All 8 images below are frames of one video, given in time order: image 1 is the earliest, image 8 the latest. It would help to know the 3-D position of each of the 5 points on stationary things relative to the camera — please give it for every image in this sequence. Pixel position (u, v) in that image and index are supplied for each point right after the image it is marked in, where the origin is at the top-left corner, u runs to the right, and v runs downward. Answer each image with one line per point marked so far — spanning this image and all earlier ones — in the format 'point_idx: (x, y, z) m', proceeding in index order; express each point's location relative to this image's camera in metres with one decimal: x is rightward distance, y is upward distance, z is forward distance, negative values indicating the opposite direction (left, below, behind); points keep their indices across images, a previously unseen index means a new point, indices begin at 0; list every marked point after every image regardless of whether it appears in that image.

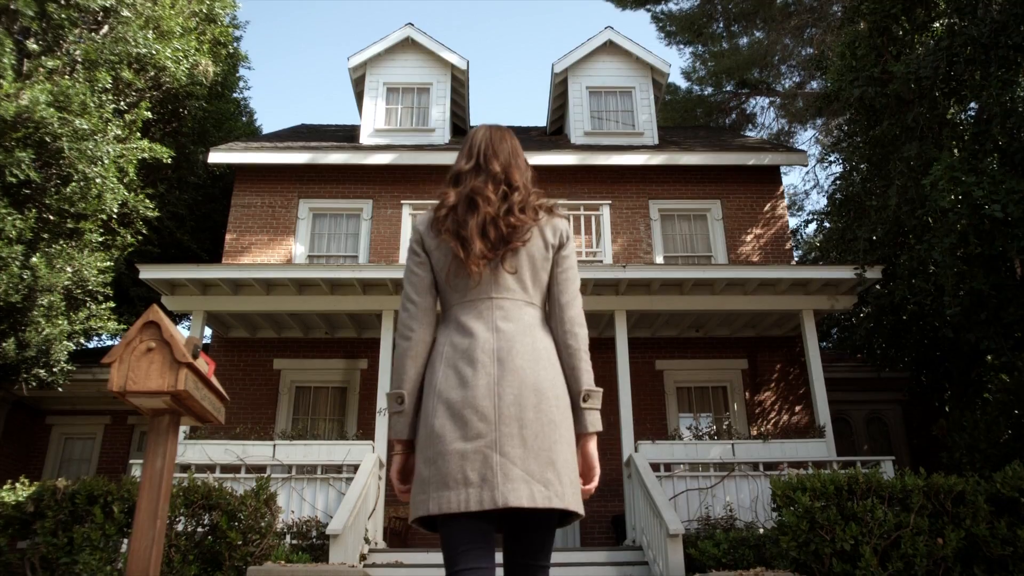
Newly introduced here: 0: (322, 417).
0: (-2.4, -1.6, +11.0) m
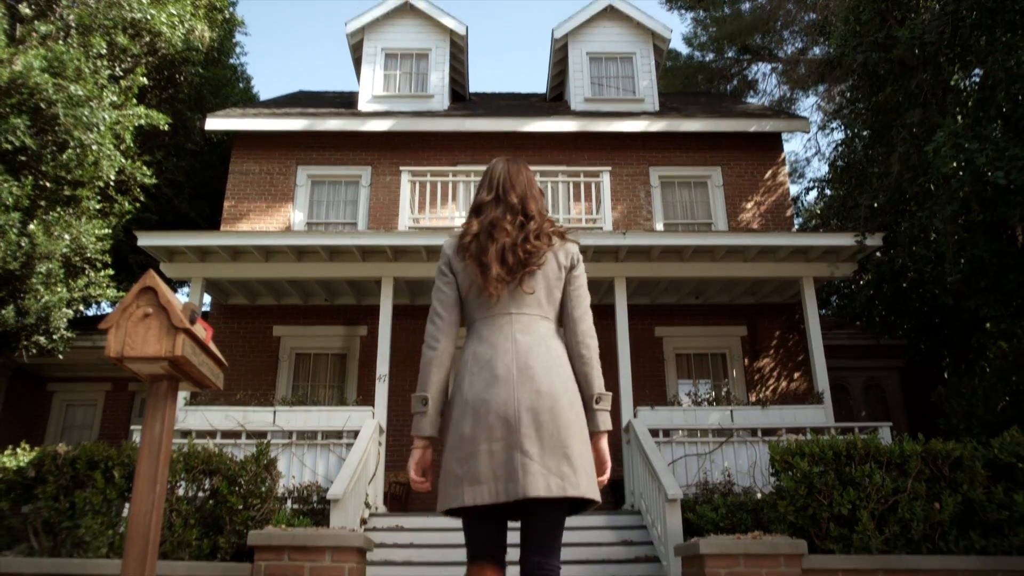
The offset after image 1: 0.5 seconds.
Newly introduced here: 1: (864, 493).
0: (-2.4, -1.2, +11.1) m
1: (+1.8, -1.1, +4.5) m
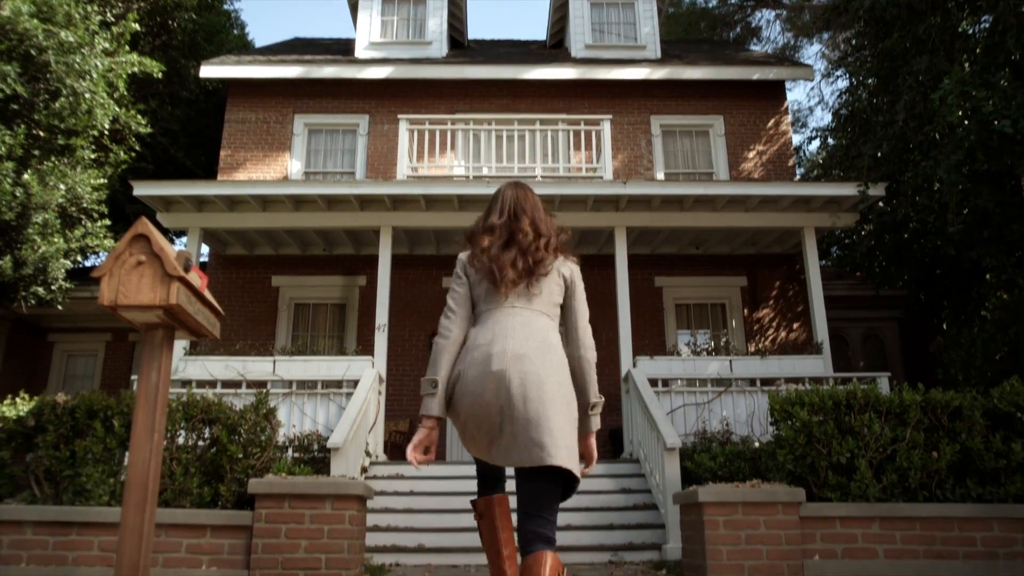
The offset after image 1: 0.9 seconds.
0: (-2.5, -0.6, +11.1) m
1: (+1.8, -0.8, +4.5) m
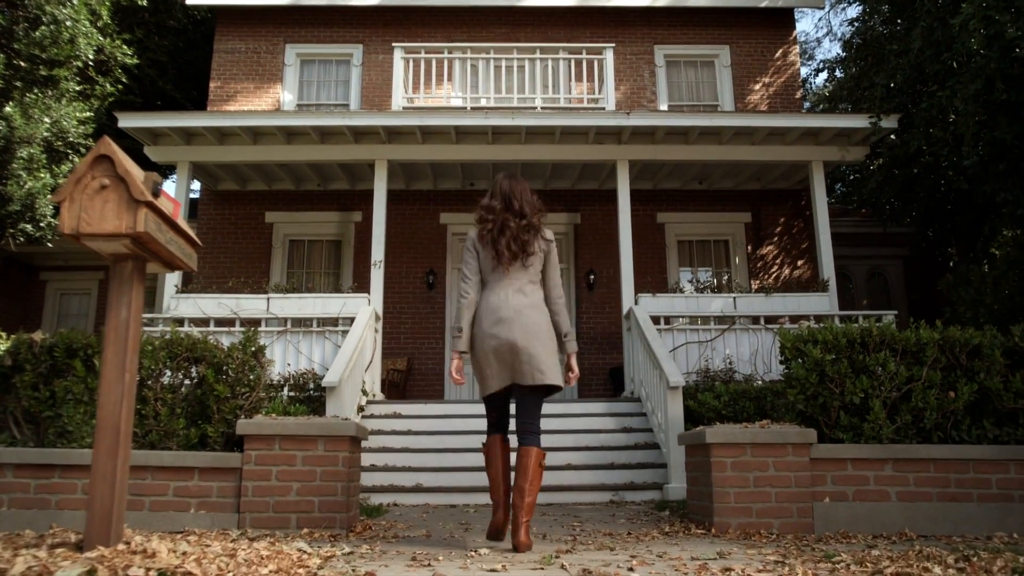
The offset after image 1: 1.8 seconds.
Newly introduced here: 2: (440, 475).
0: (-2.5, +0.2, +10.9) m
1: (+1.8, -0.5, +4.3) m
2: (-0.5, -1.4, +6.4) m
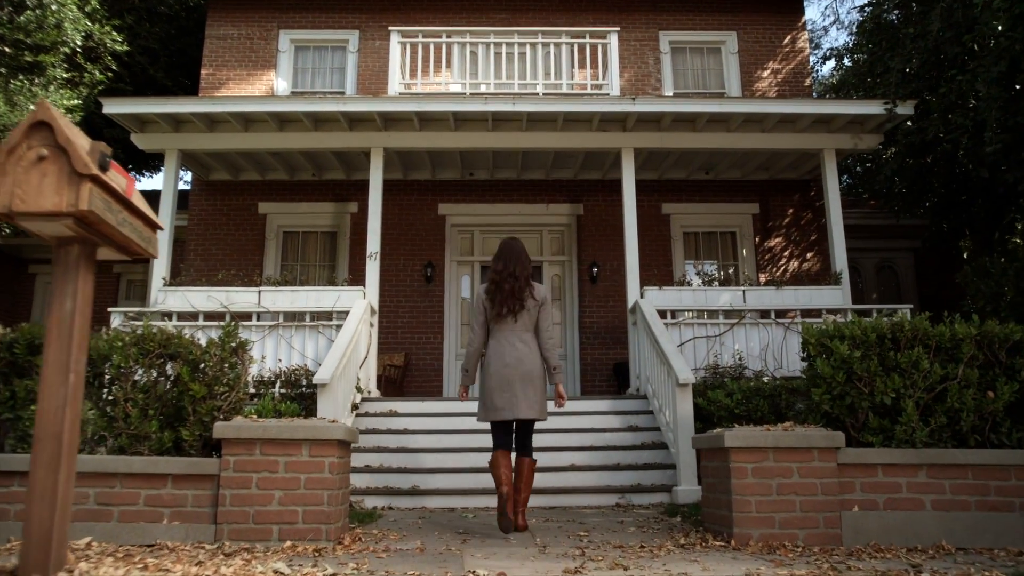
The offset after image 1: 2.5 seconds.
0: (-2.5, +0.3, +10.5) m
1: (+1.8, -0.4, +4.0) m
2: (-0.5, -1.3, +6.1) m
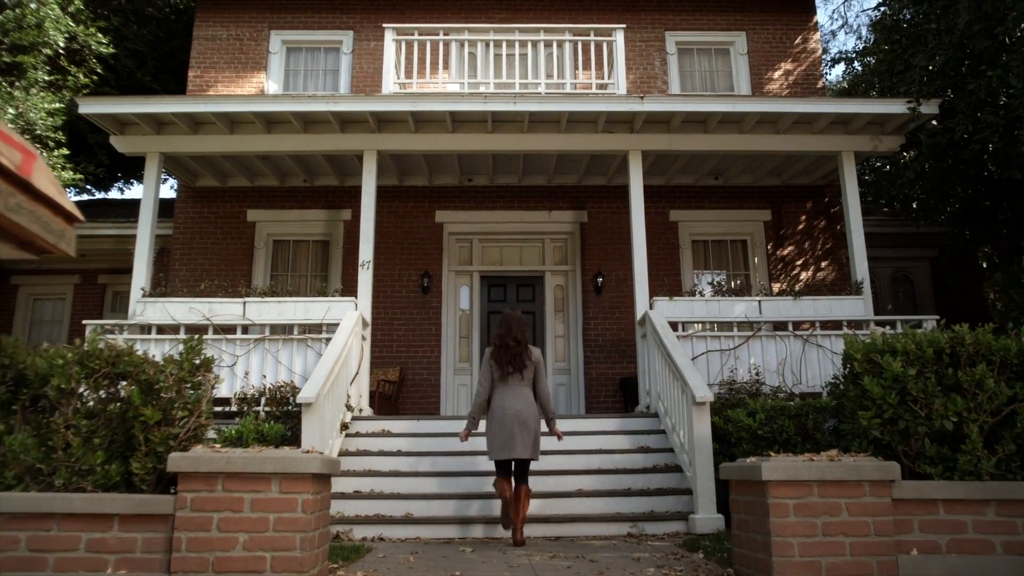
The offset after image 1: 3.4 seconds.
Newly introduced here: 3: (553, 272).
0: (-2.4, +0.2, +10.1) m
1: (+1.9, -0.5, +3.5) m
2: (-0.5, -1.4, +5.6) m
3: (+0.5, +0.2, +10.0) m
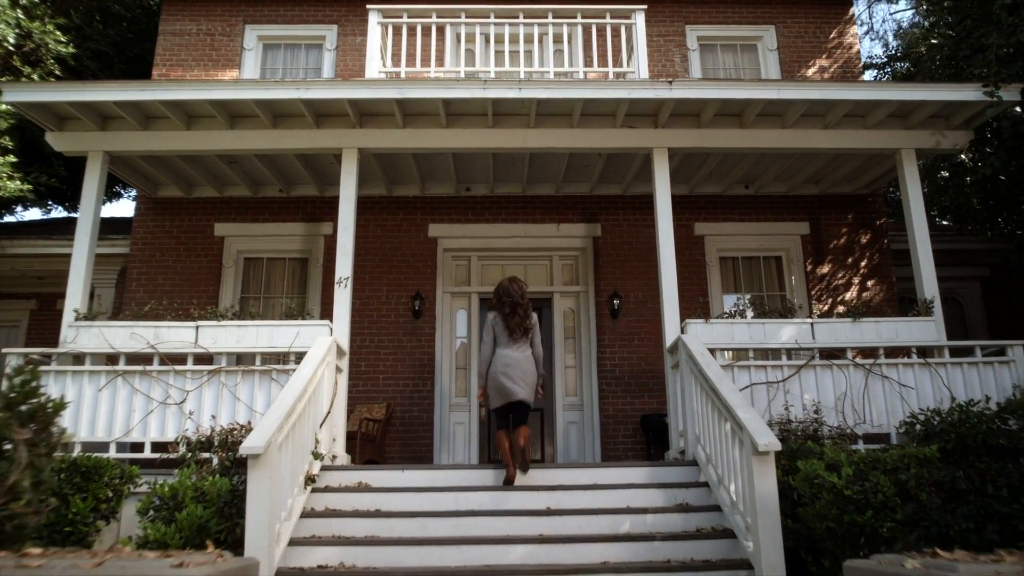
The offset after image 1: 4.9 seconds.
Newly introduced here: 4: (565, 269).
0: (-2.4, -0.1, +8.8) m
1: (+1.9, -0.5, +2.3) m
2: (-0.5, -1.5, +4.4) m
3: (+0.5, -0.1, +8.8) m
4: (+0.6, +0.2, +8.9) m
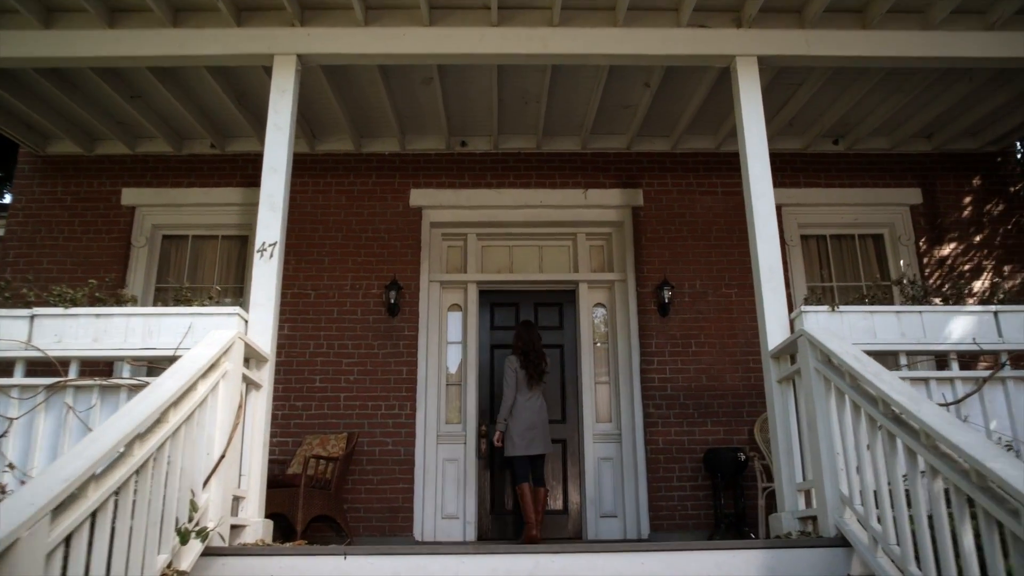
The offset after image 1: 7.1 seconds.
0: (-2.3, 0.0, +6.5) m
1: (+2.0, -0.2, 0.0) m
2: (-0.4, -1.3, +2.0) m
3: (+0.6, 0.0, +6.5) m
4: (+0.6, +0.3, +6.6) m
